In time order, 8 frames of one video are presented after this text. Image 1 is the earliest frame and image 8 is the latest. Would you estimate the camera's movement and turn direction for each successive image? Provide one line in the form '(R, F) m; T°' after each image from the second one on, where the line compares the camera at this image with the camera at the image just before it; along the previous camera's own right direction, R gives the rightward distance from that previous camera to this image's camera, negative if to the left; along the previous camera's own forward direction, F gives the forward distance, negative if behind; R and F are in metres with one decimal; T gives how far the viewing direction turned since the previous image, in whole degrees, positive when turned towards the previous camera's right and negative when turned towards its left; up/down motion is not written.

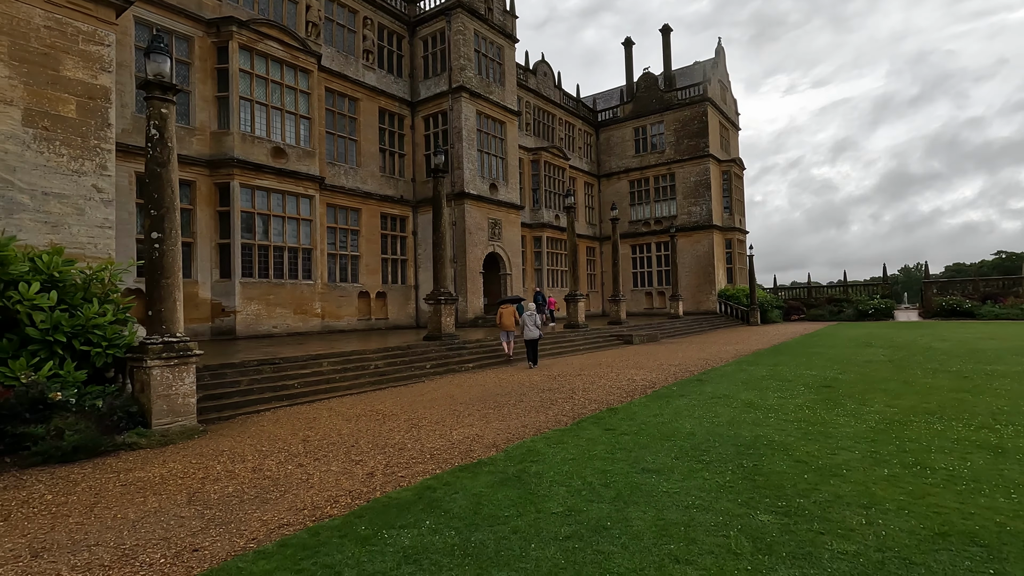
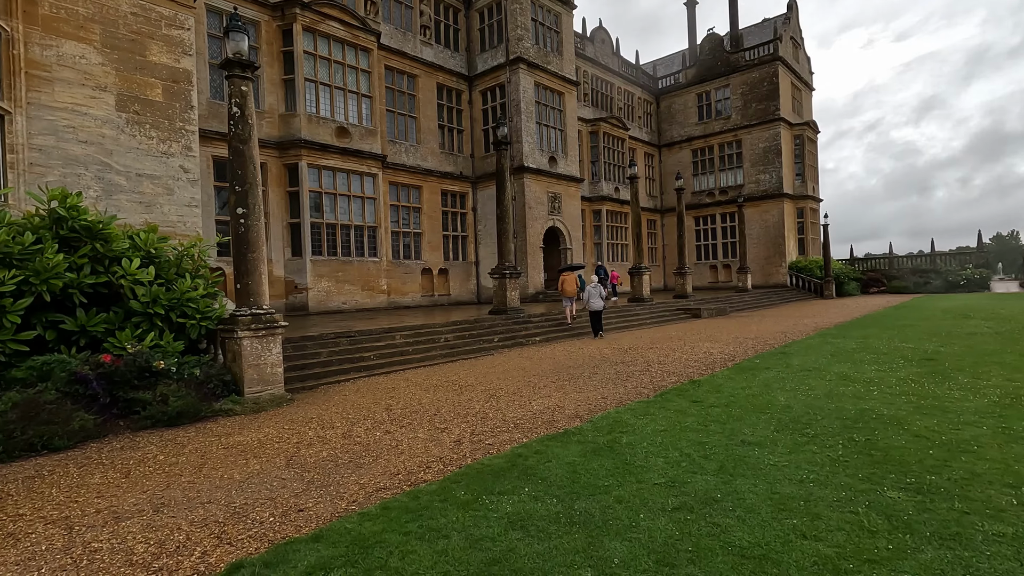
(-0.2, +0.1) m; -6°
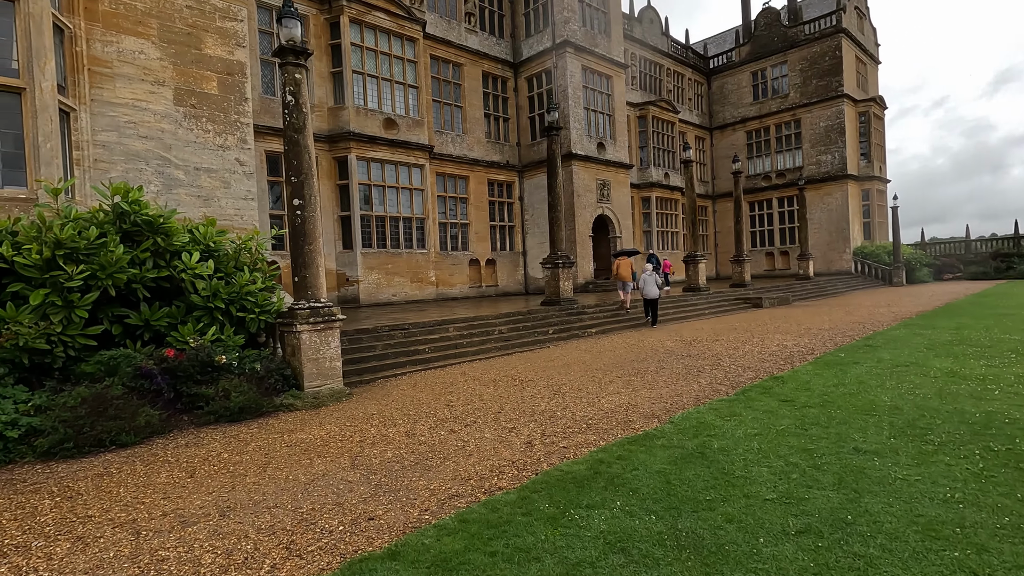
(-0.2, +0.3) m; -5°
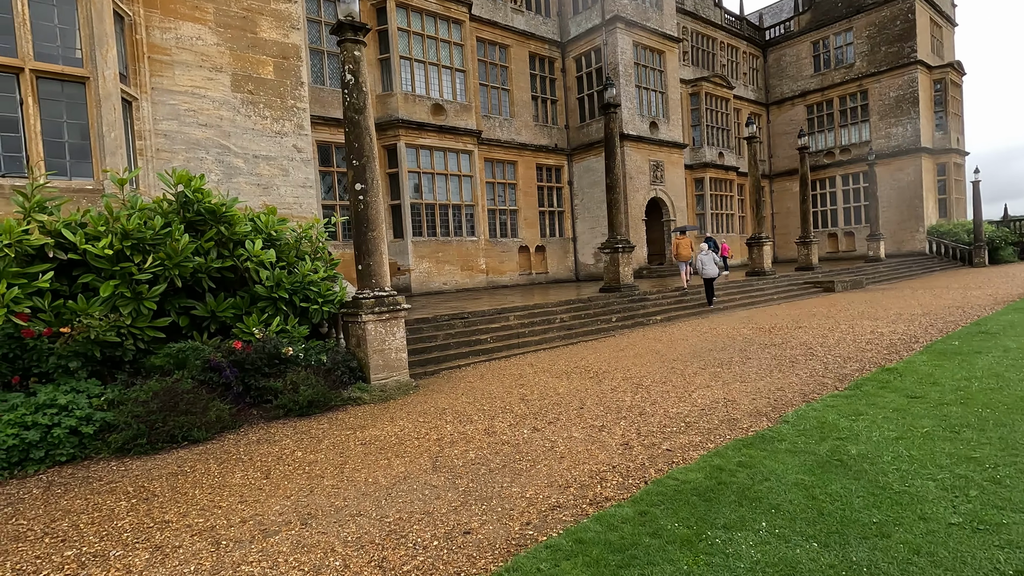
(-0.3, +0.4) m; -4°
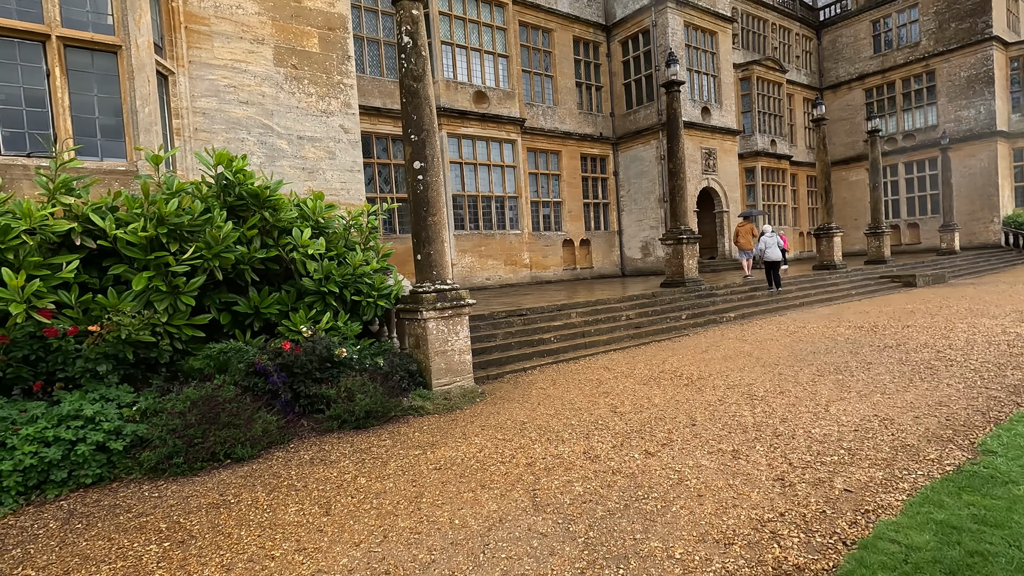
(-0.5, +0.7) m; -3°
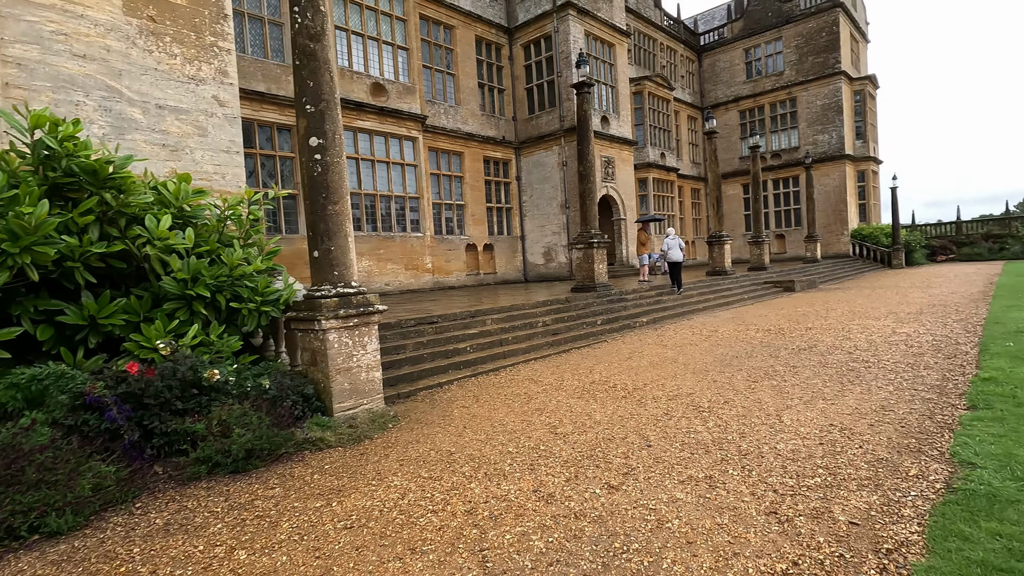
(-0.2, +0.6) m; +11°
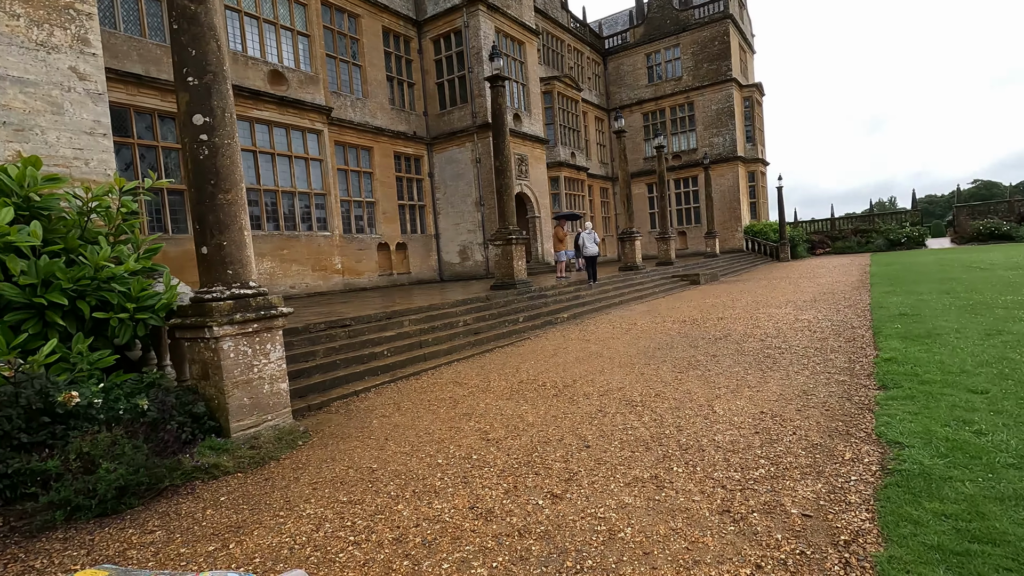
(-0.1, +0.3) m; +9°
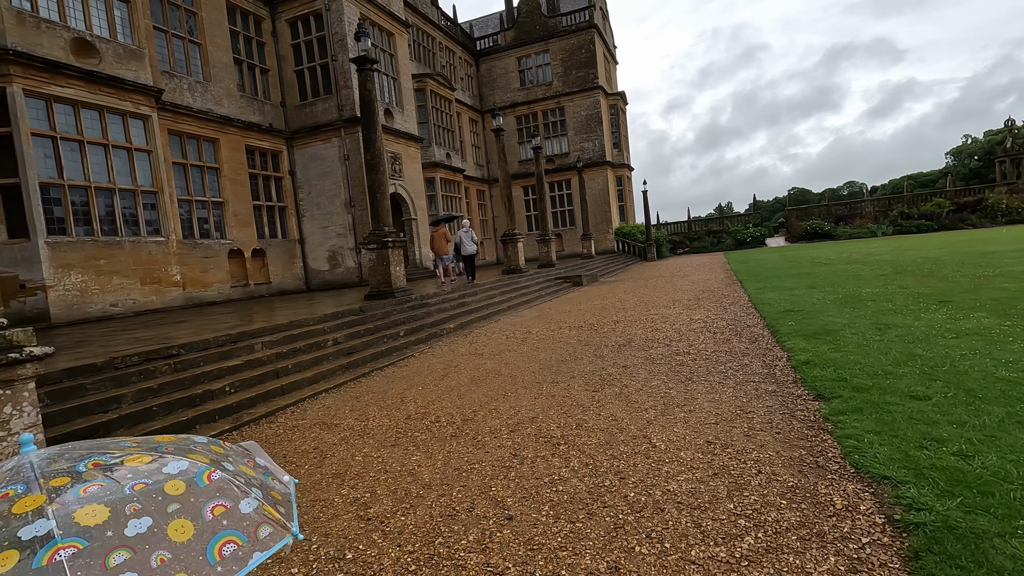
(0.0, +0.9) m; +13°
